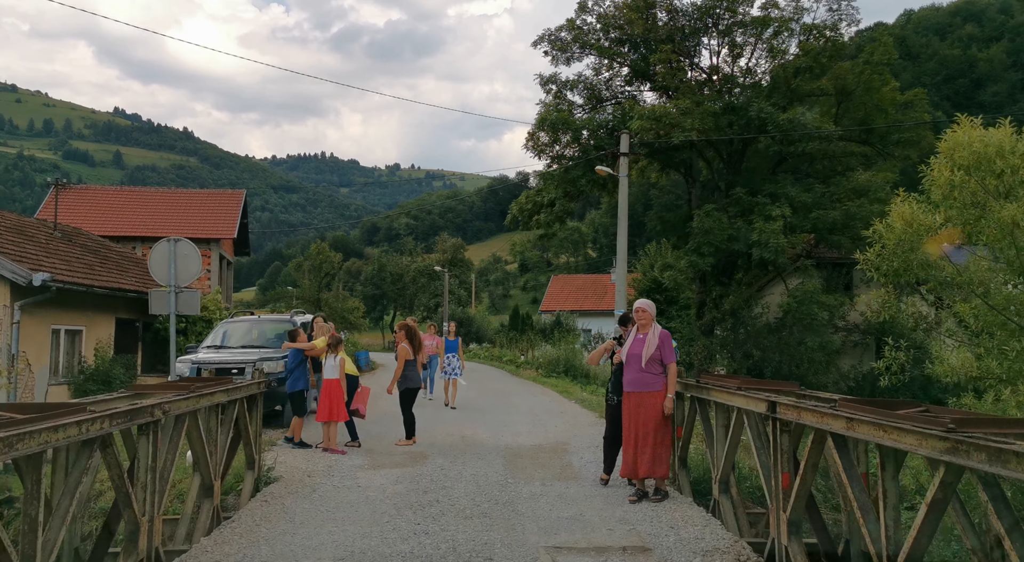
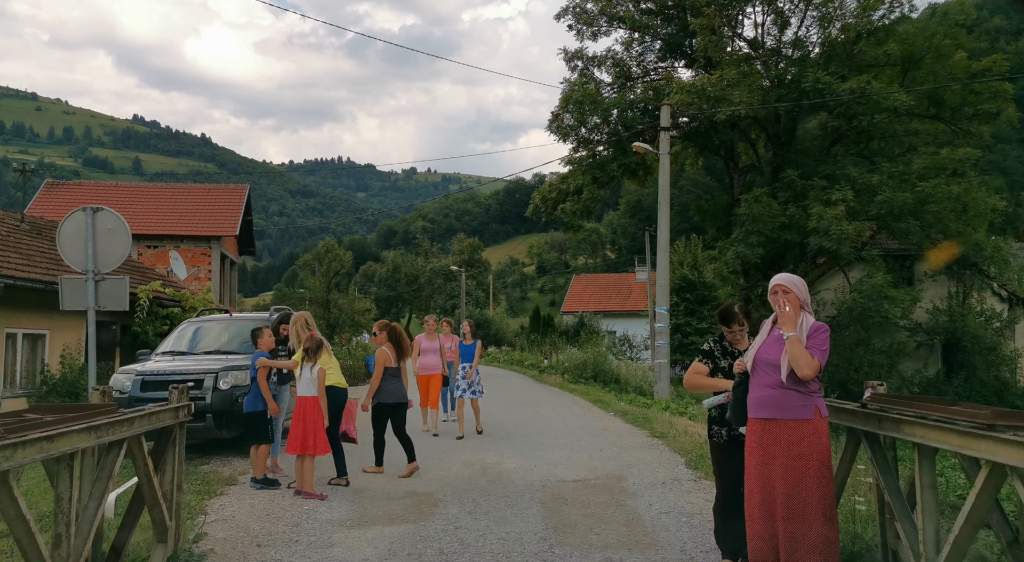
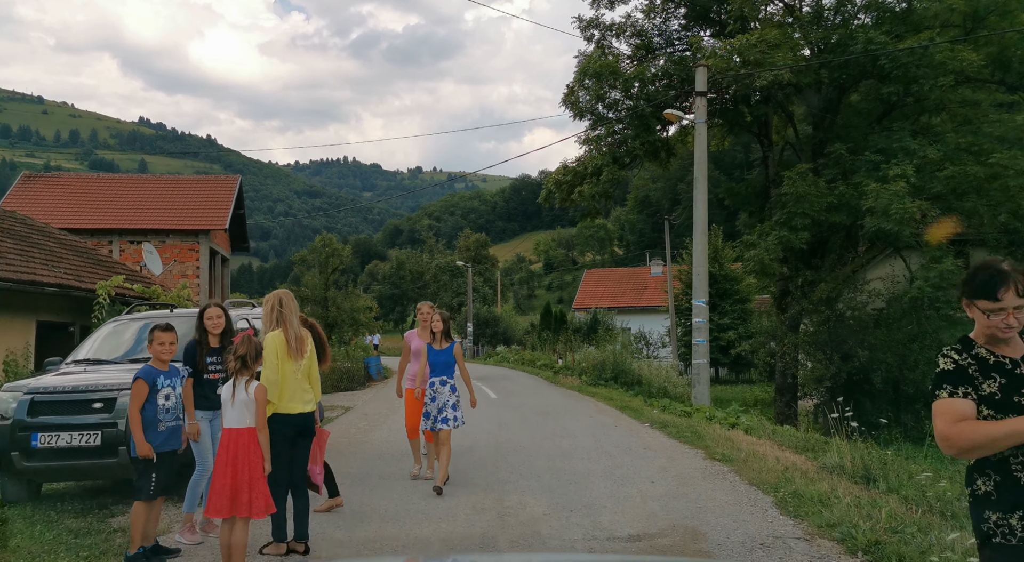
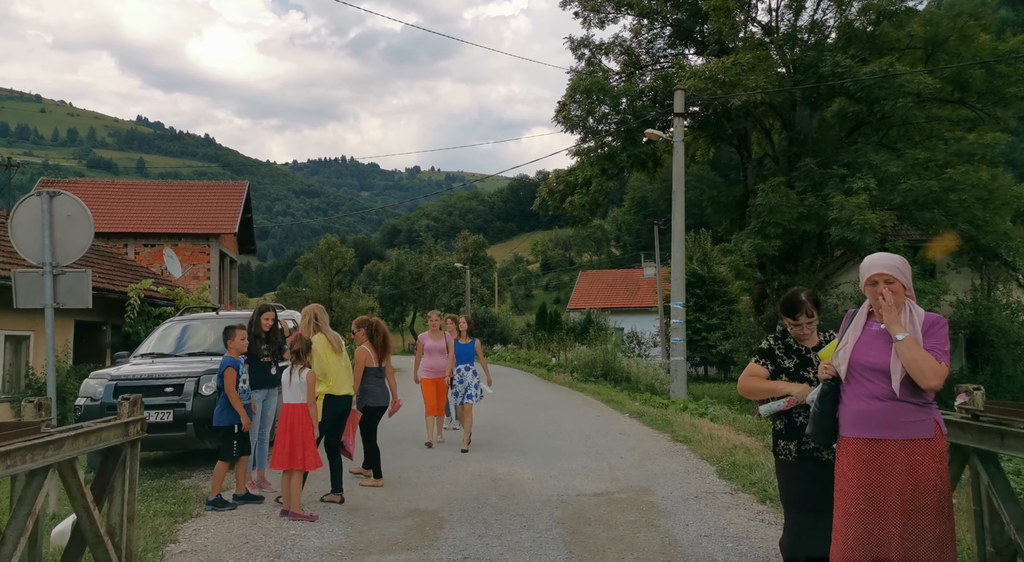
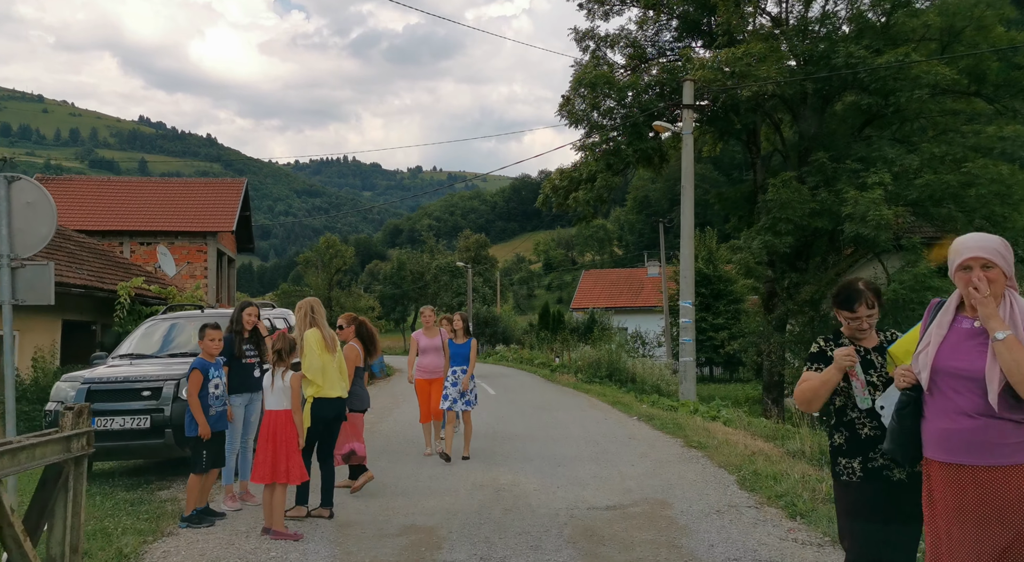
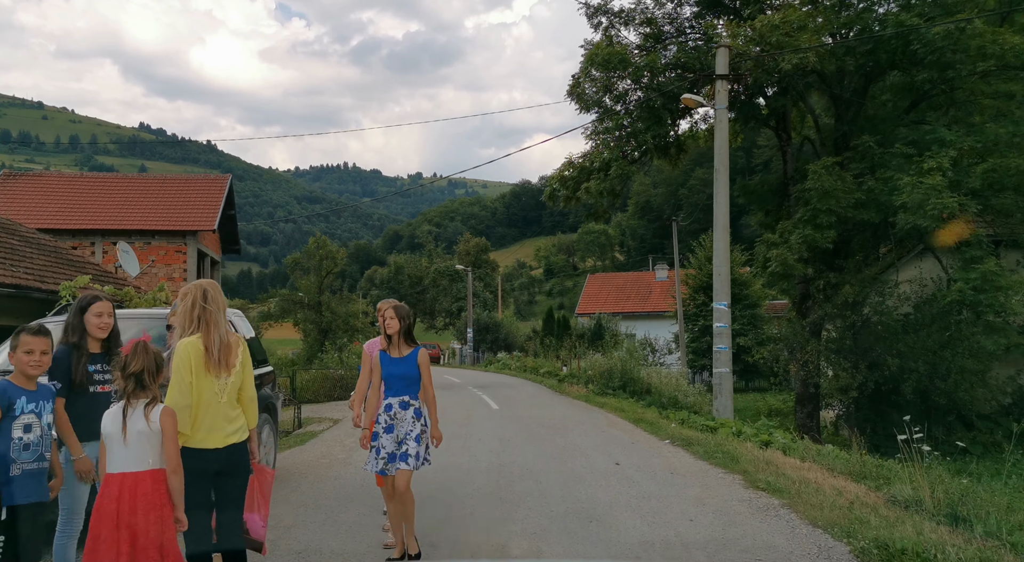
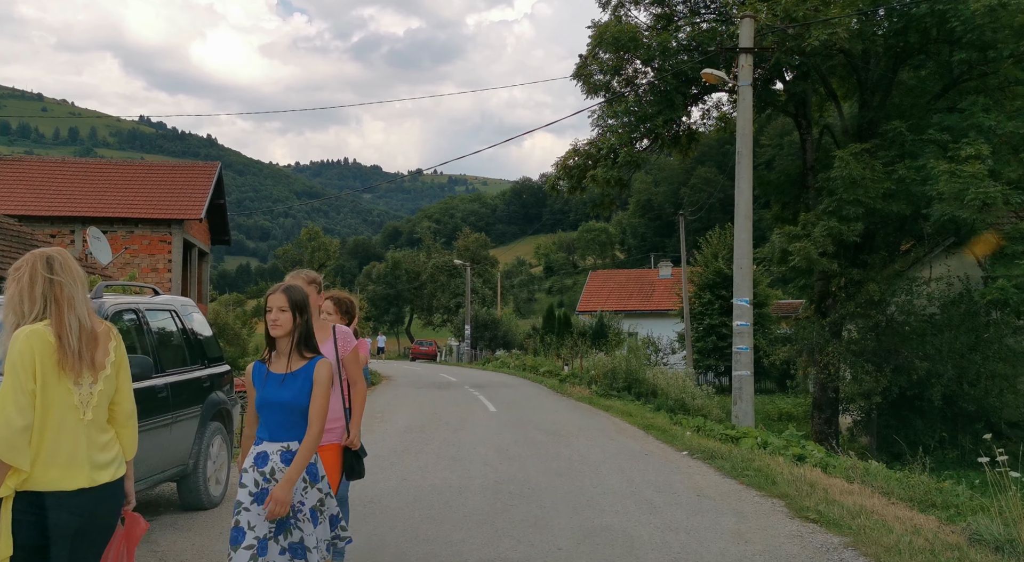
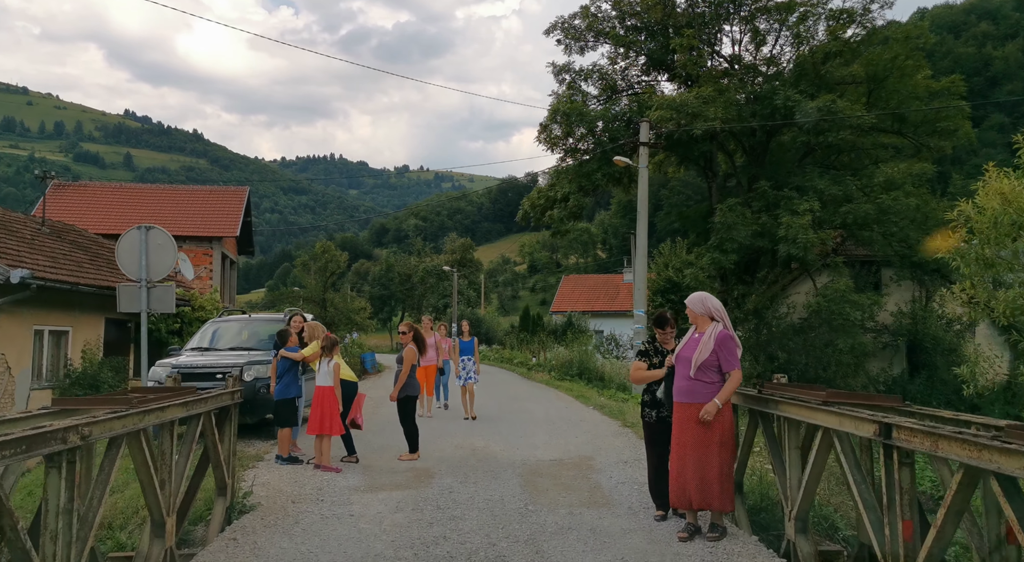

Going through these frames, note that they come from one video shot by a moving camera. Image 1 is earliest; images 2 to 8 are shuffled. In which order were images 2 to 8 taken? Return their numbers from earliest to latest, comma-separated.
8, 2, 4, 5, 3, 6, 7
